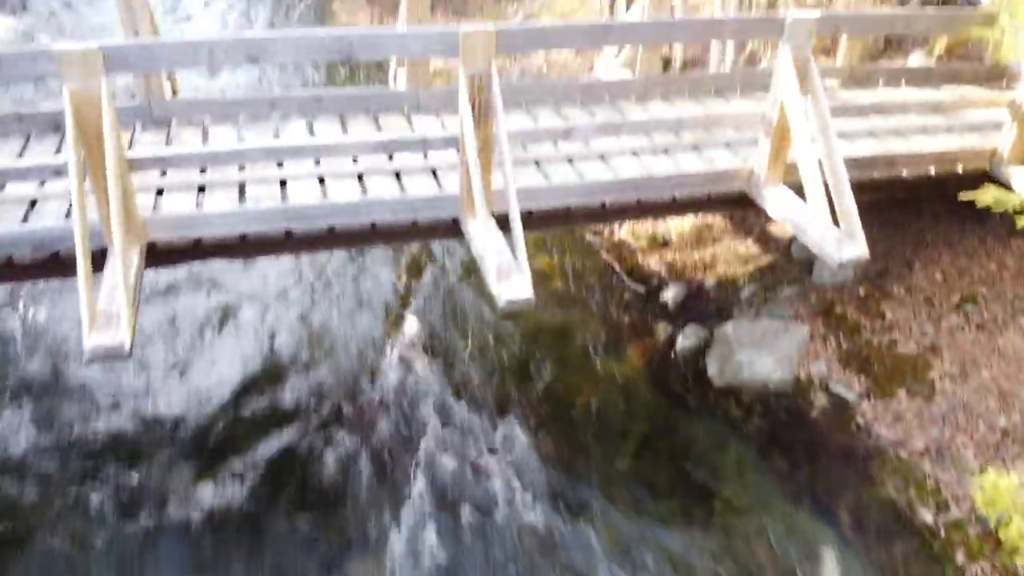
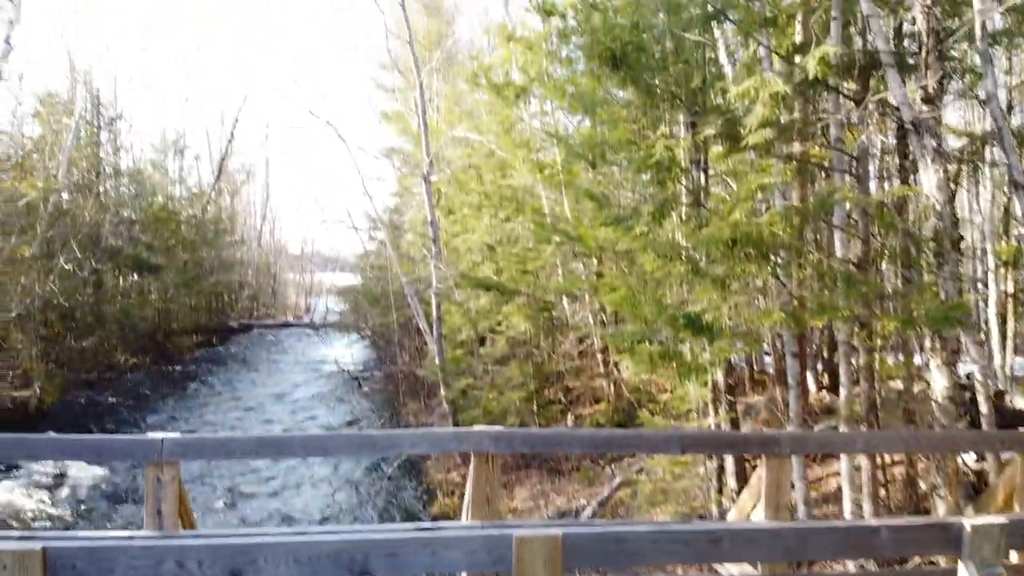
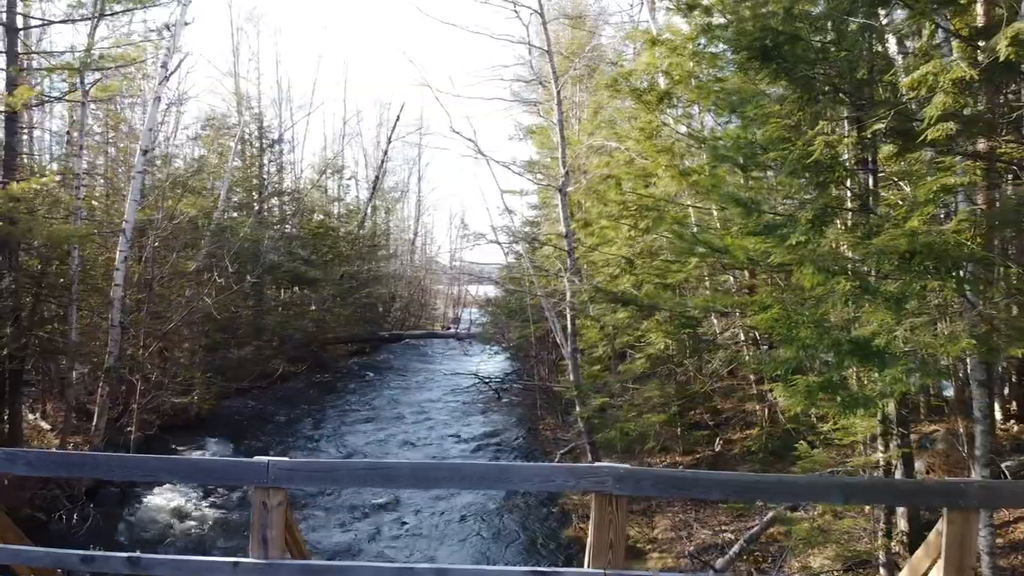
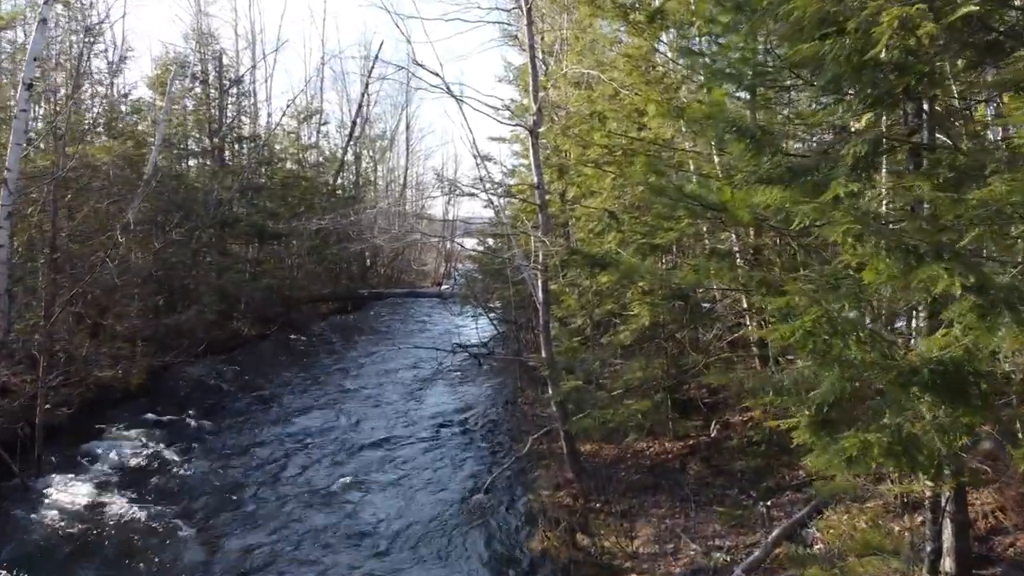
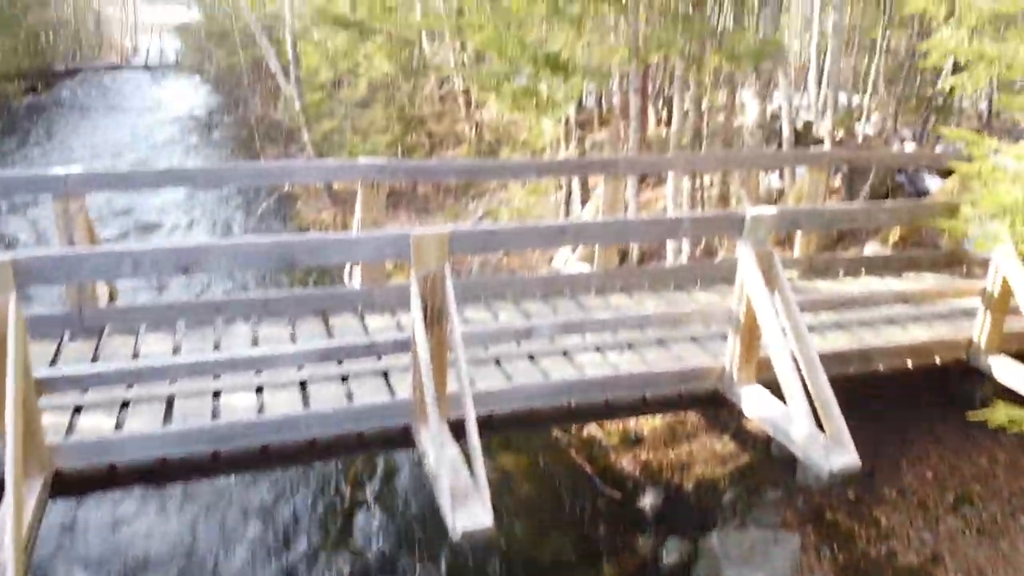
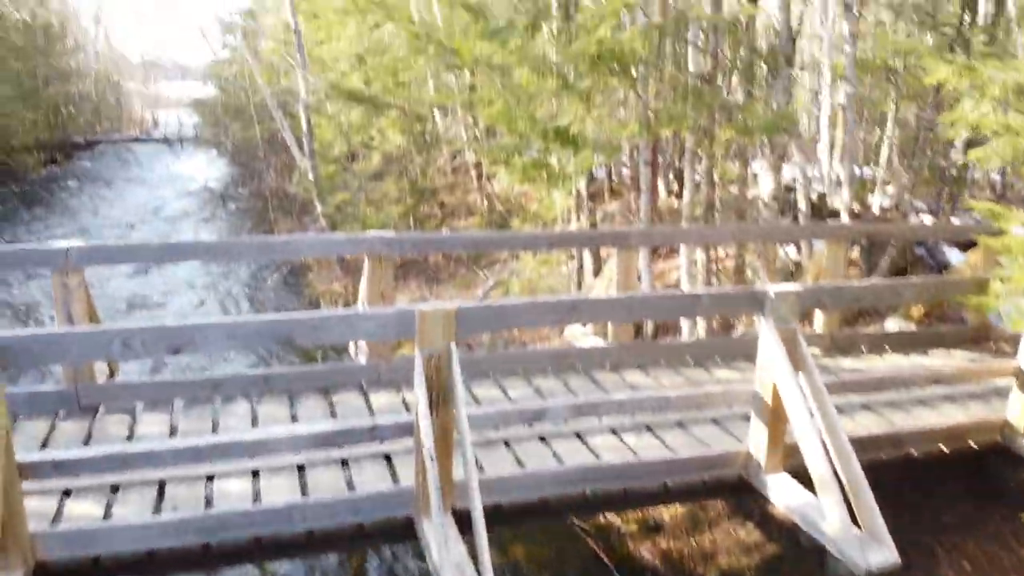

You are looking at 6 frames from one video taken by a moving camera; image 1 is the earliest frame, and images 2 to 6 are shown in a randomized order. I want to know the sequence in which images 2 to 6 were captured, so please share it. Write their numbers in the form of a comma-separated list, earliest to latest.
5, 6, 2, 3, 4
